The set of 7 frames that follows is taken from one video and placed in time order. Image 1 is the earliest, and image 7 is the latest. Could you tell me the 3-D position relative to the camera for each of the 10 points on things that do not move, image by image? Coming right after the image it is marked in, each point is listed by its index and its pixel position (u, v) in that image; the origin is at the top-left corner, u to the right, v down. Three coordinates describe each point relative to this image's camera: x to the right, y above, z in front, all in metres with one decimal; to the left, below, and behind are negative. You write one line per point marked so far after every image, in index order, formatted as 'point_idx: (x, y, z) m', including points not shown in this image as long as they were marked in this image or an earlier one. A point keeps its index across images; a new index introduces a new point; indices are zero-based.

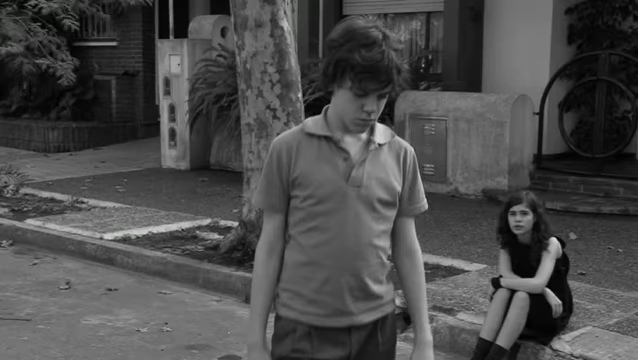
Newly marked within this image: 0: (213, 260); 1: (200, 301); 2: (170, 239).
0: (-1.0, -0.8, +7.1) m
1: (-1.0, -1.0, +6.5) m
2: (-1.6, -0.6, +7.9) m
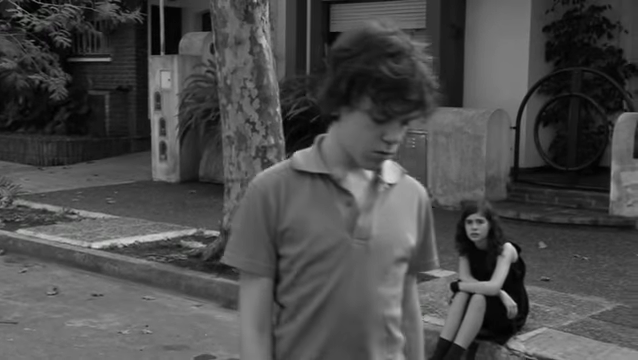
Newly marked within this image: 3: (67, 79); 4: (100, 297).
0: (-1.2, -0.9, +7.4) m
1: (-1.3, -1.1, +6.8) m
2: (-1.8, -0.7, +8.2) m
3: (-3.7, +1.5, +10.9) m
4: (-2.0, -1.1, +7.0) m
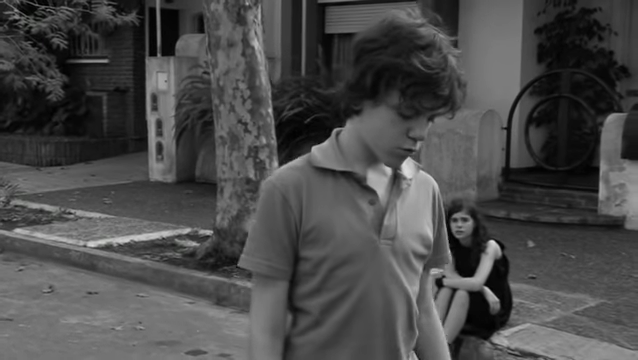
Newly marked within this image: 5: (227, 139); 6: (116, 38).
0: (-1.3, -0.9, +7.5) m
1: (-1.3, -1.1, +6.9) m
2: (-1.9, -0.7, +8.4) m
3: (-3.8, +1.5, +11.1) m
4: (-2.1, -1.1, +7.1) m
5: (-0.9, +0.4, +7.2) m
6: (-4.5, +3.1, +16.4) m
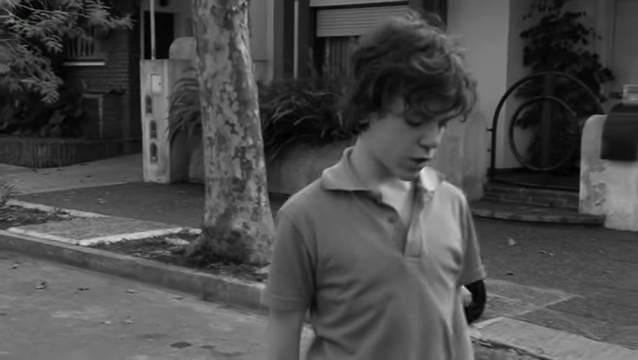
0: (-1.5, -0.9, +7.7) m
1: (-1.5, -1.1, +7.1) m
2: (-2.0, -0.7, +8.6) m
3: (-3.9, +1.5, +11.3) m
4: (-2.3, -1.1, +7.3) m
5: (-1.0, +0.4, +7.4) m
6: (-4.6, +3.1, +16.7) m
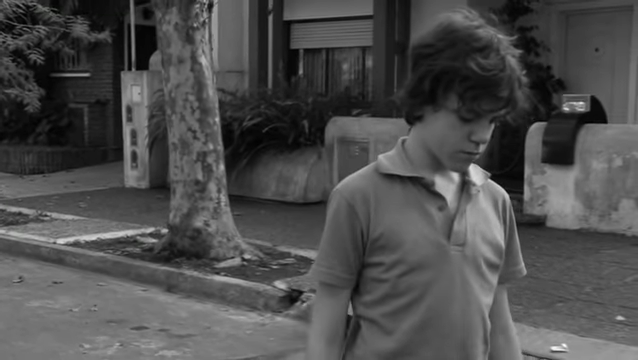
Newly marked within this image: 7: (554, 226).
0: (-1.9, -0.9, +8.3) m
1: (-2.0, -1.1, +7.8) m
2: (-2.5, -0.8, +9.2) m
3: (-4.4, +1.4, +12.0) m
4: (-2.8, -1.1, +8.0) m
5: (-1.5, +0.4, +8.1) m
6: (-5.2, +2.9, +17.3) m
7: (+3.0, -0.6, +9.6) m
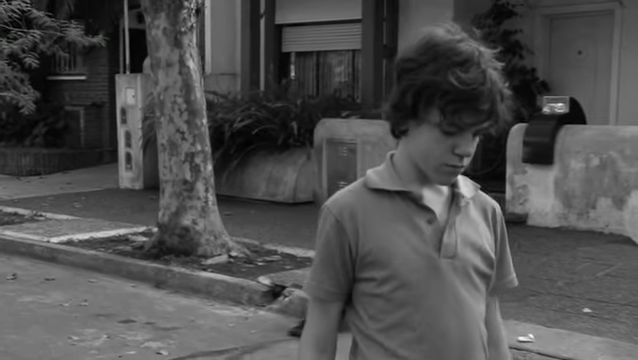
0: (-2.1, -0.9, +8.6) m
1: (-2.1, -1.1, +8.0) m
2: (-2.7, -0.8, +9.5) m
3: (-4.6, +1.4, +12.2) m
4: (-2.9, -1.1, +8.2) m
5: (-1.7, +0.4, +8.4) m
6: (-5.3, +2.9, +17.6) m
7: (+2.8, -0.6, +9.8) m
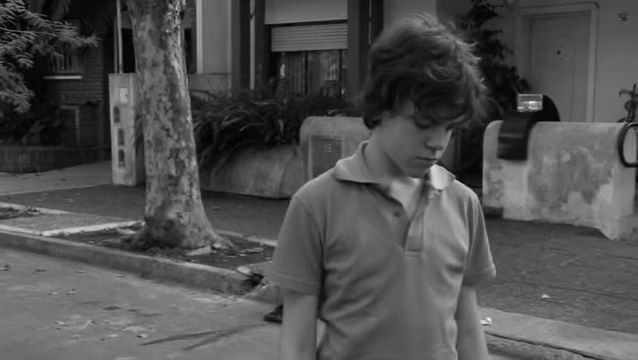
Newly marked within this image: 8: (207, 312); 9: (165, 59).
0: (-2.3, -0.8, +9.0) m
1: (-2.4, -1.1, +8.4) m
2: (-2.9, -0.7, +9.9) m
3: (-4.8, +1.4, +12.6) m
4: (-3.2, -1.0, +8.6) m
5: (-1.9, +0.4, +8.7) m
6: (-5.6, +3.0, +18.0) m
7: (+2.6, -0.5, +10.2) m
8: (-1.0, -1.2, +6.9) m
9: (-1.8, +1.4, +8.6) m
